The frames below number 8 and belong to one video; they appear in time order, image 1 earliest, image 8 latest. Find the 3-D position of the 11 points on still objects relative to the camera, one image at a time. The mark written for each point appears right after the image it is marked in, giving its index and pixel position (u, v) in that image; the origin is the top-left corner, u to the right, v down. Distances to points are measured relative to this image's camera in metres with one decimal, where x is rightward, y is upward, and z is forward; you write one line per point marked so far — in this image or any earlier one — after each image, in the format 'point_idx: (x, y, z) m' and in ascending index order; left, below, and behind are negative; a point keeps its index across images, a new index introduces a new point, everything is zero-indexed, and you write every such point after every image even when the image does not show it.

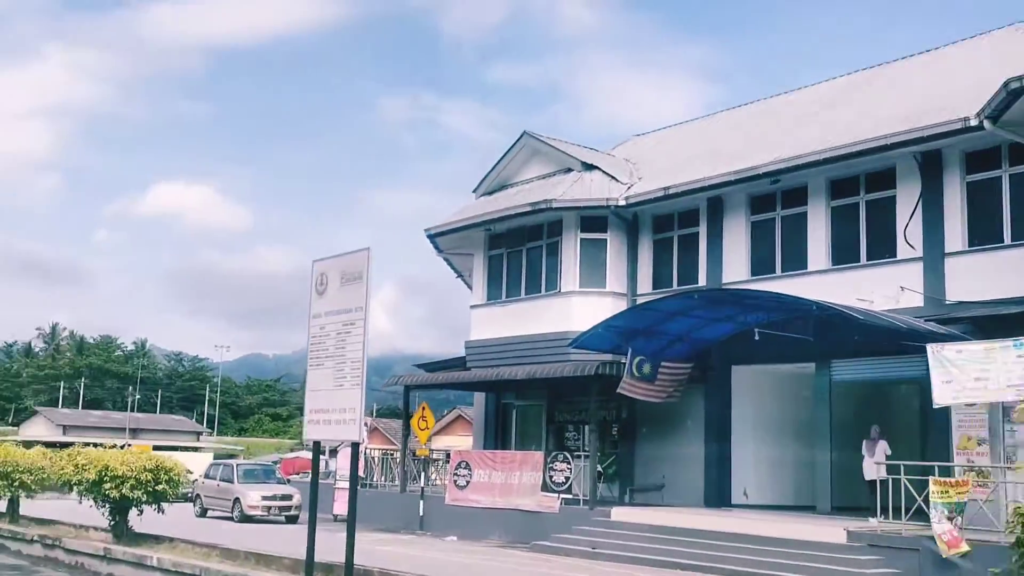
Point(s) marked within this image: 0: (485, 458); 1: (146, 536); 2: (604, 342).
0: (-0.5, -3.1, +19.7) m
1: (-4.2, -2.9, +12.3) m
2: (+1.5, -0.9, +17.8) m
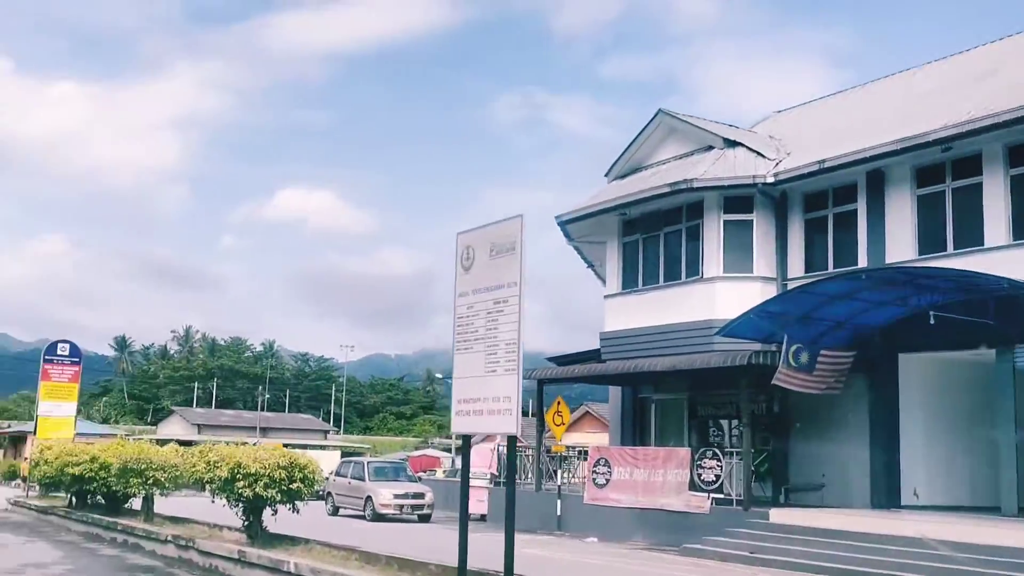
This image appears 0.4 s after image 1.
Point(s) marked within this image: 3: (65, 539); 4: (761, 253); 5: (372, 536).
0: (+2.0, -2.9, +18.5) m
1: (-2.5, -2.7, +11.6) m
2: (+3.7, -0.6, +16.5) m
3: (-6.1, -3.4, +14.6) m
4: (+4.3, +0.6, +18.7) m
5: (-2.2, -3.8, +16.5) m
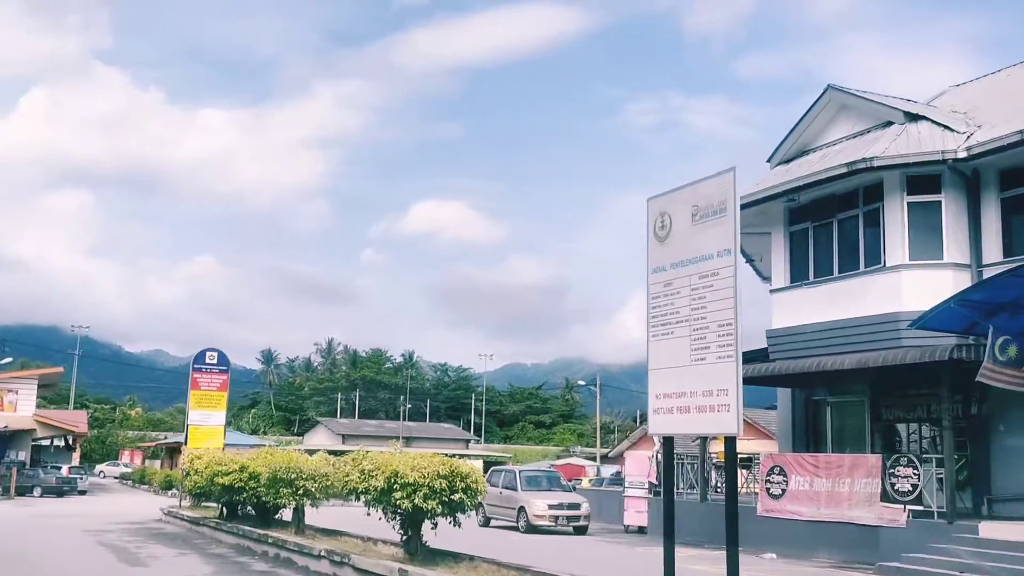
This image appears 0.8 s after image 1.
0: (+4.6, -2.8, +16.9) m
1: (-0.7, -2.6, +10.6) m
2: (+6.1, -0.4, +14.7) m
3: (-3.9, -3.5, +14.0) m
4: (+6.9, +0.8, +16.8) m
5: (+0.3, -3.8, +15.4) m
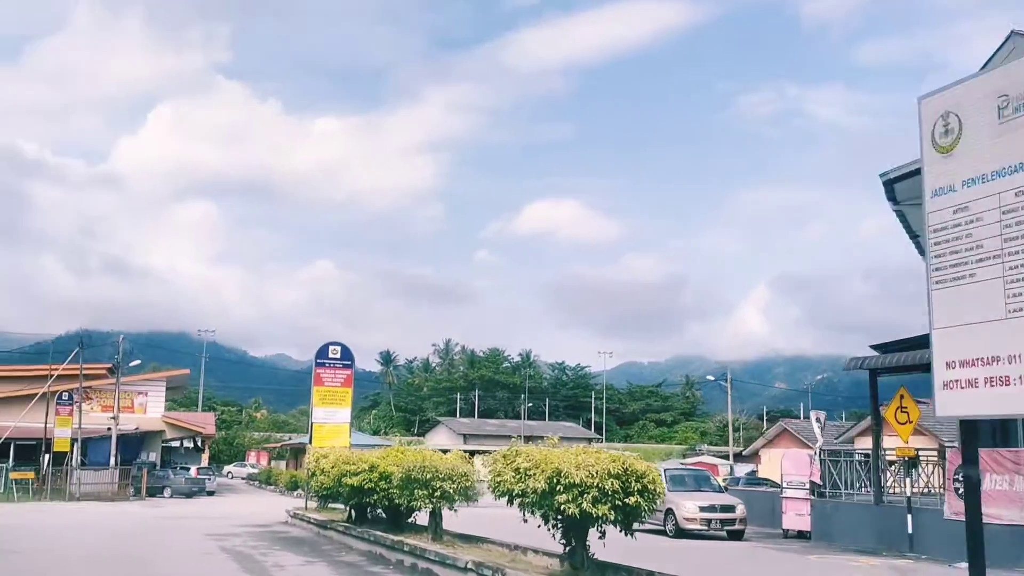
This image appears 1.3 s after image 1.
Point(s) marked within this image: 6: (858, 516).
0: (+6.7, -2.3, +14.7) m
1: (+0.8, -2.3, +9.0) m
2: (+7.9, 0.0, +12.4) m
3: (-2.0, -3.2, +12.7) m
4: (+8.9, +1.2, +14.4) m
5: (+2.3, -3.5, +13.7) m
6: (+5.7, -3.8, +17.9) m
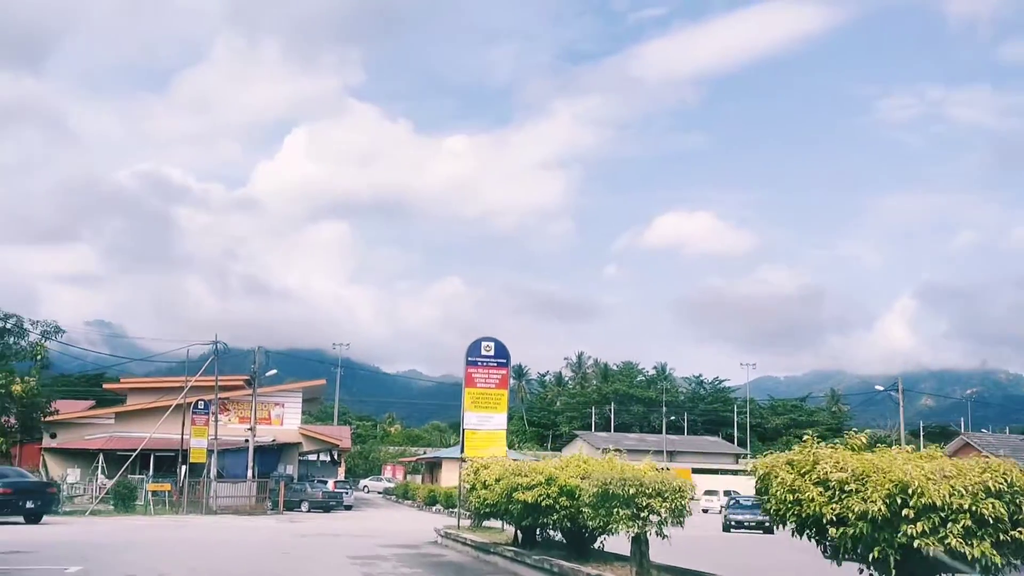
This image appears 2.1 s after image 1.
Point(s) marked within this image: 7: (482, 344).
0: (+9.0, -1.9, +11.0) m
1: (+2.4, -1.9, +6.0) m
2: (+9.8, +0.5, +8.6) m
3: (+0.1, -2.9, +10.0) m
4: (+11.1, +1.7, +10.5) m
5: (+4.5, -3.1, +10.5) m
6: (+8.3, -3.4, +14.2) m
7: (-0.5, -0.9, +18.1) m
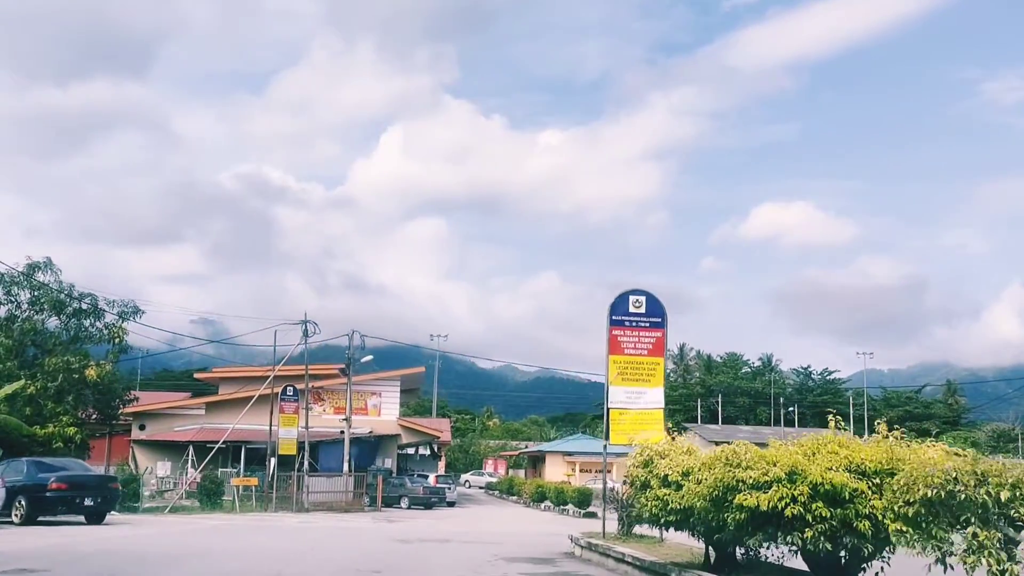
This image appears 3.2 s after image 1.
0: (+10.4, -1.0, +6.1) m
1: (+3.4, -1.1, +1.7) m
2: (+10.9, +1.4, +3.6) m
3: (+1.5, -2.1, +5.9) m
4: (+12.4, +2.6, +5.4) m
5: (+5.8, -2.2, +6.0) m
6: (+10.0, -2.5, +9.4) m
7: (+1.5, -0.1, +14.0) m
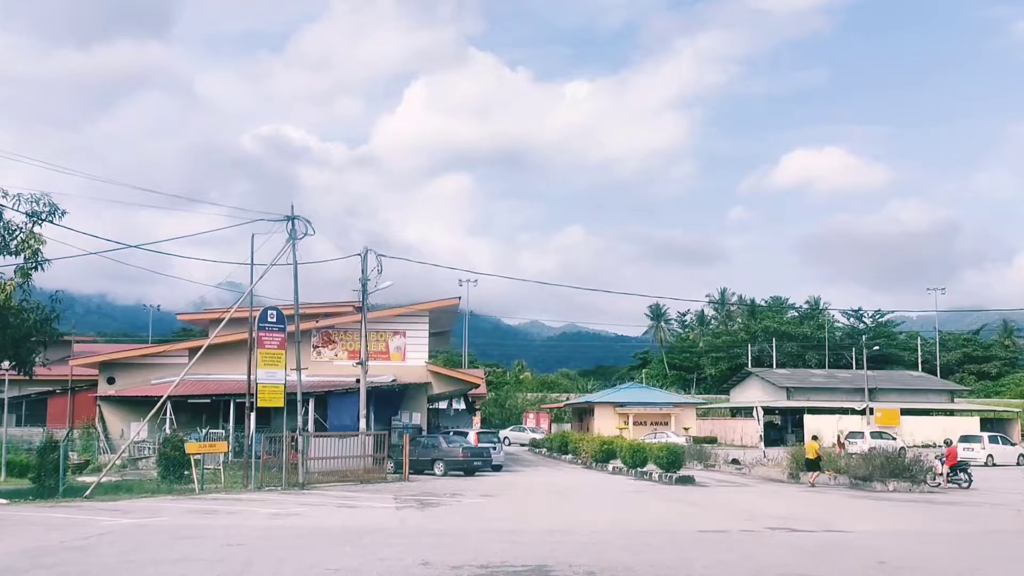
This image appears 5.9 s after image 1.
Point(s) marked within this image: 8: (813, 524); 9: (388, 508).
0: (+11.3, +0.8, -3.9) m
1: (+4.3, +0.3, -8.1) m
2: (+11.8, +3.1, -6.5) m
3: (+2.5, -0.6, -3.8) m
4: (+13.2, +4.4, -4.8) m
5: (+6.9, -0.6, -3.8) m
6: (+11.1, -0.6, -0.5) m
7: (+2.7, +1.8, +4.2) m
8: (+4.0, -3.1, +14.1) m
9: (-2.0, -3.5, +16.8) m
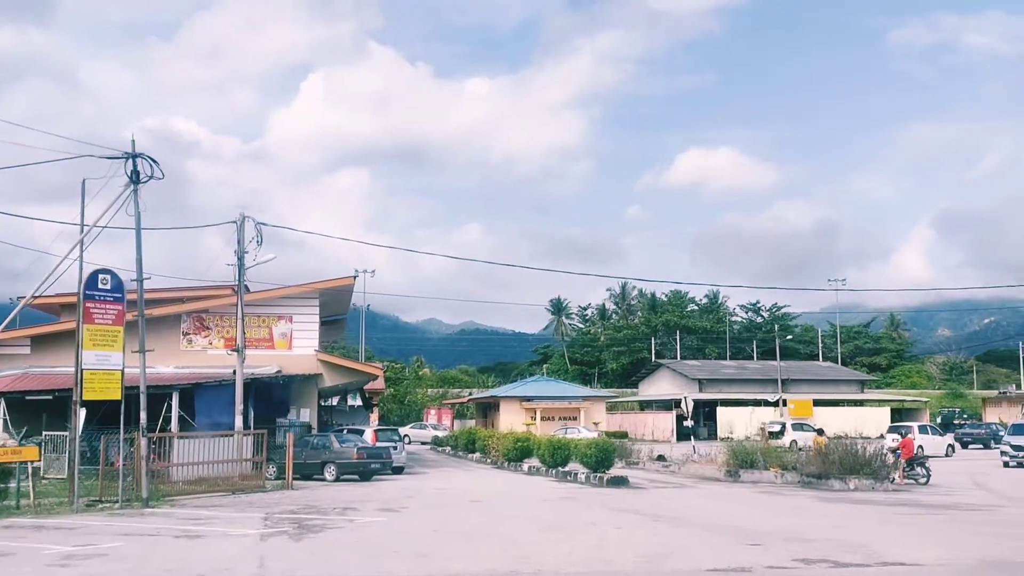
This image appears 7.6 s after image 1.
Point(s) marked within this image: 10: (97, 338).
0: (+12.2, +1.4, -7.2) m
1: (+5.6, +0.9, -12.1) m
2: (+13.0, +3.7, -9.8) m
3: (+3.4, 0.0, -8.0) m
4: (+14.2, +5.1, -7.9) m
5: (+7.8, 0.0, -7.6) m
6: (+11.6, 0.0, -3.9) m
7: (+2.8, +2.4, 0.0) m
8: (+3.2, -2.5, +10.1) m
9: (-3.0, -2.8, +12.2) m
10: (-6.4, -0.8, +16.8) m
